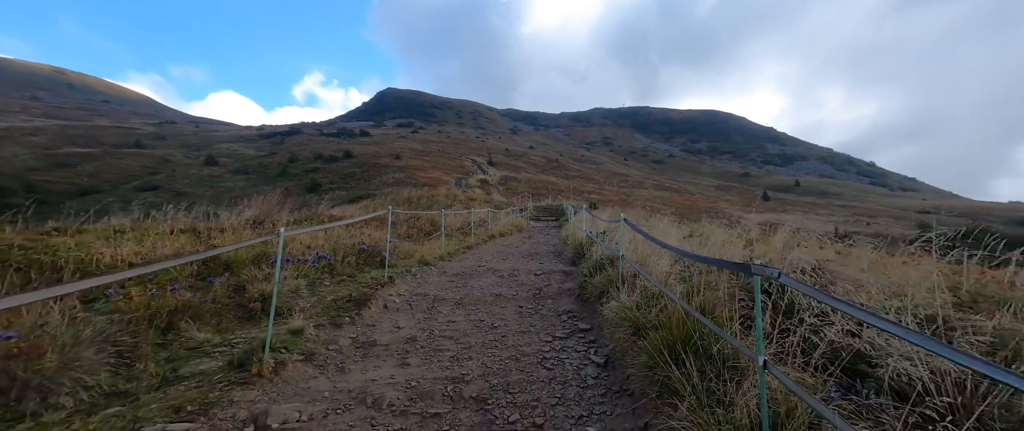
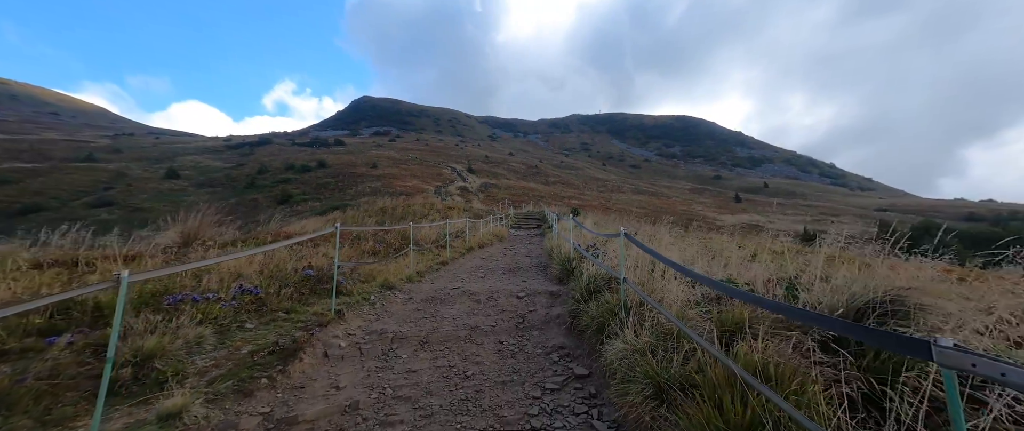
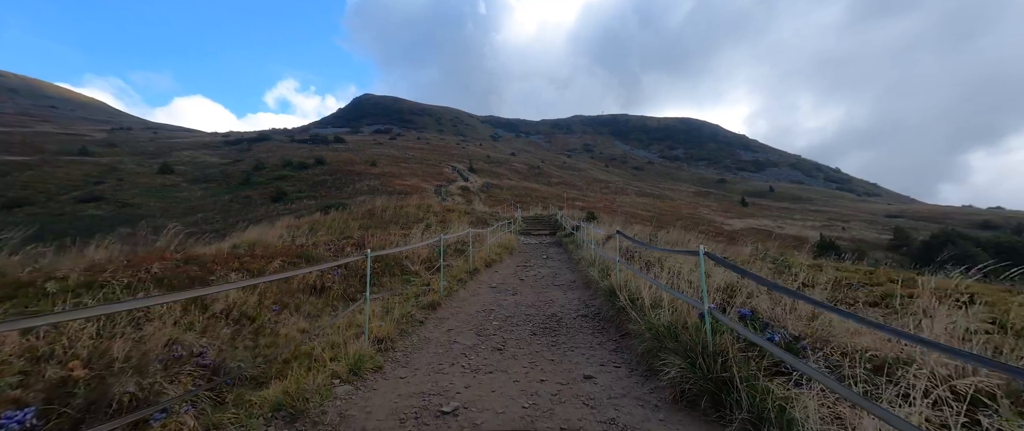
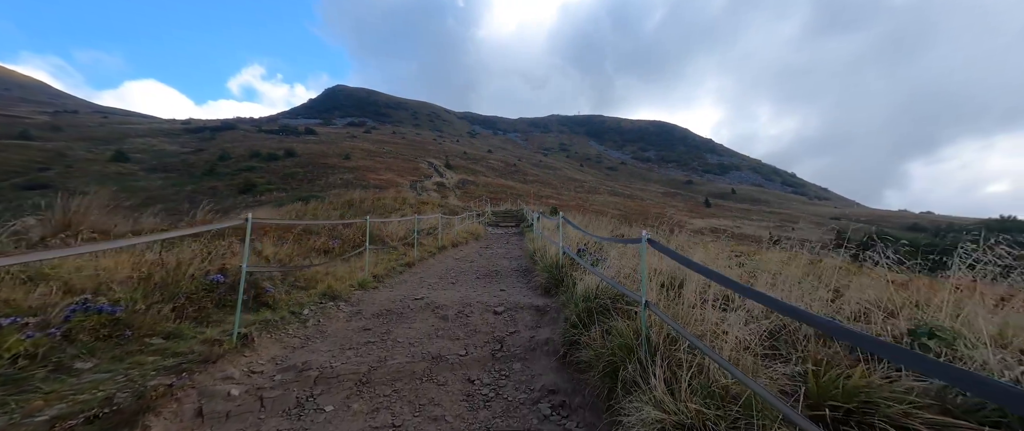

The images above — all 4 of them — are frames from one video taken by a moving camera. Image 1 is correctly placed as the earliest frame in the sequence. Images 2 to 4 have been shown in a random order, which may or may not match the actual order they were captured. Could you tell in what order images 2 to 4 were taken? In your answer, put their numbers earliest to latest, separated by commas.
2, 4, 3
